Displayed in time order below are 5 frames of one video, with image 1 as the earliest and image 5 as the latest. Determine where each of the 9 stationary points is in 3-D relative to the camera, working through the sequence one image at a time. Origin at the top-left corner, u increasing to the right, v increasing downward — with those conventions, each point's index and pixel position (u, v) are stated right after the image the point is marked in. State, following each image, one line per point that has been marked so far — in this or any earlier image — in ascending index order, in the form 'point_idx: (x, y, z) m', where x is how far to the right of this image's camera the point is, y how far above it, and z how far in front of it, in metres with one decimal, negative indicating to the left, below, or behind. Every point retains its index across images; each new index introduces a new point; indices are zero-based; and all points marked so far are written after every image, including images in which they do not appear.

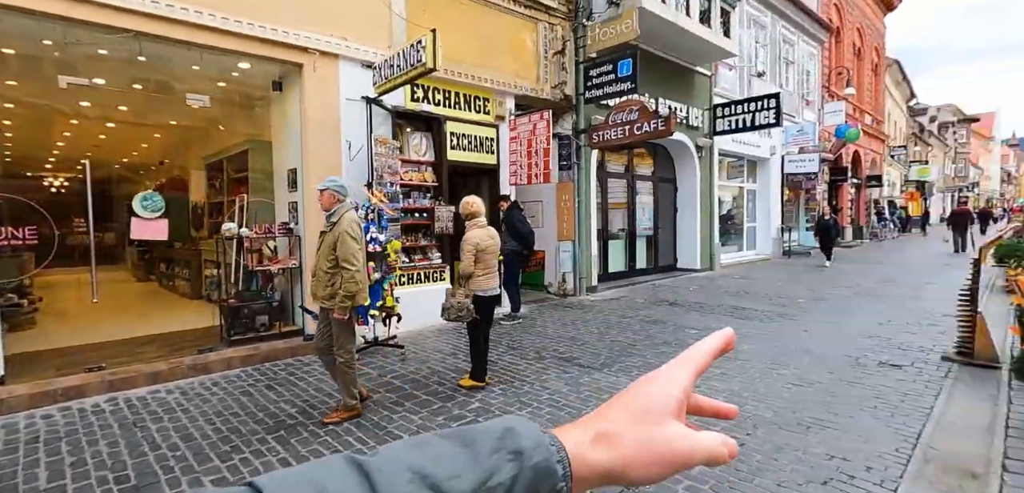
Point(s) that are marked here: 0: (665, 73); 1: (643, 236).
0: (+3.9, +4.4, +13.2) m
1: (+3.5, +0.3, +14.1) m
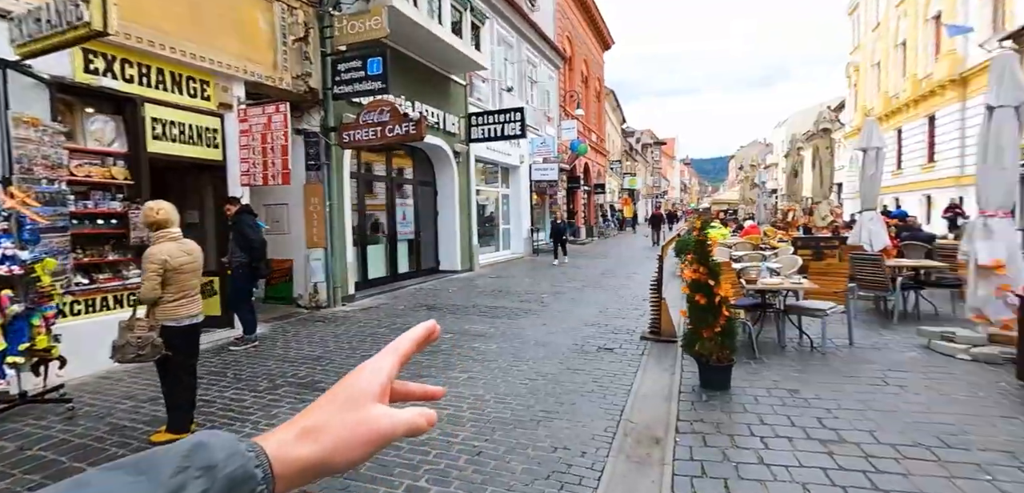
0: (-2.3, +4.3, +13.4) m
1: (-3.0, +0.2, +14.0) m
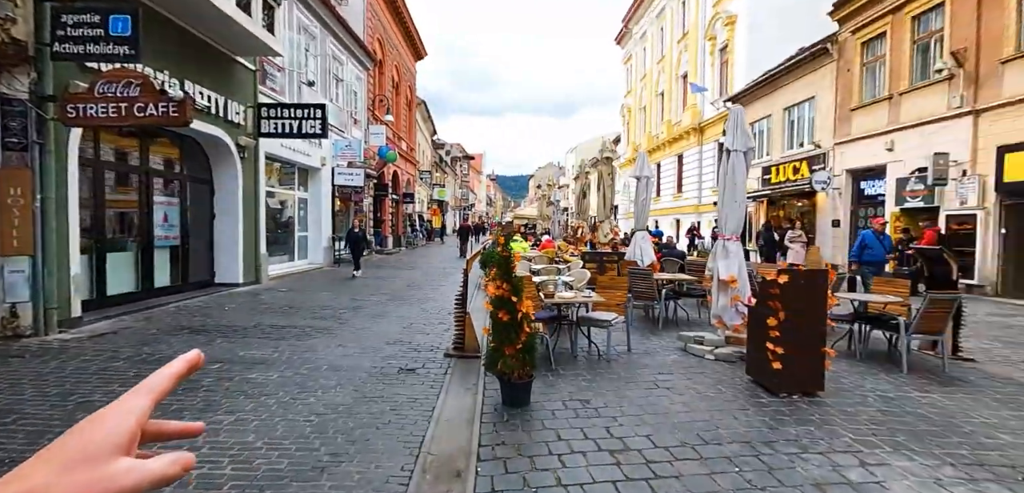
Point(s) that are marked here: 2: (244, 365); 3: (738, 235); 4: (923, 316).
0: (-6.8, +4.2, +11.3) m
1: (-7.7, 0.0, +11.6) m
2: (-3.4, -1.5, +6.7) m
3: (+3.3, +0.2, +7.6) m
4: (+5.4, -0.9, +7.0) m
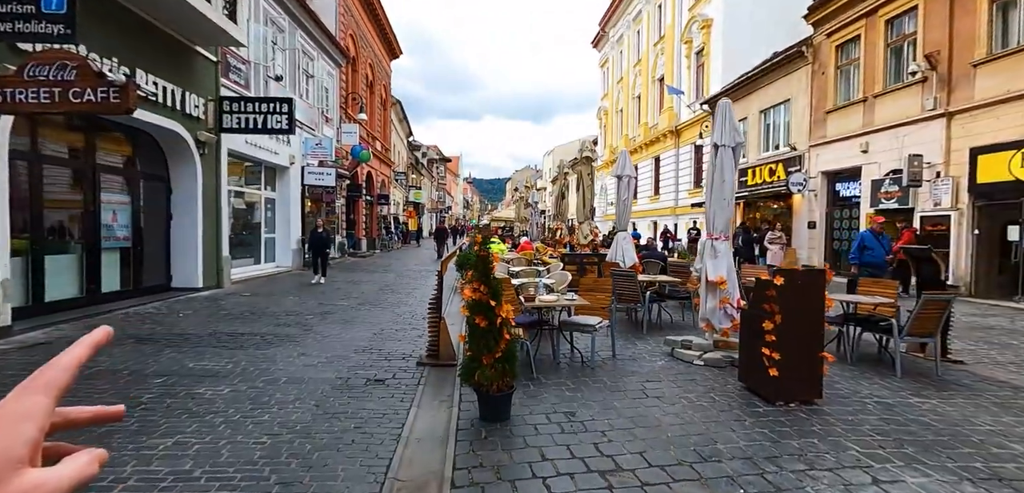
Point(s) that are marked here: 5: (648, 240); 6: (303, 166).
0: (-7.2, +4.1, +10.5) m
1: (-8.2, 0.0, +10.7) m
2: (-3.7, -1.5, +6.0) m
3: (+3.0, +0.2, +7.2) m
4: (+5.2, -0.9, +6.7) m
5: (+4.0, +0.2, +15.5) m
6: (-8.0, +3.1, +20.0) m
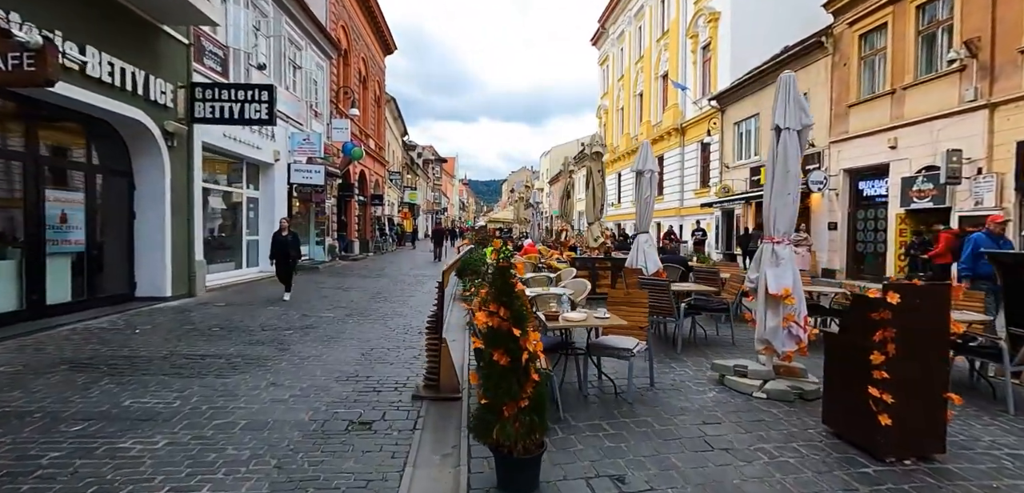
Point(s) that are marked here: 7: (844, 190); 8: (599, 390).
0: (-7.1, +4.1, +9.2) m
1: (-8.0, -0.1, +9.3) m
2: (-3.5, -1.6, +4.7) m
3: (+3.1, +0.1, +6.0) m
4: (+5.4, -1.0, +5.4) m
5: (+4.1, +0.1, +14.2) m
6: (-7.9, +3.0, +18.6) m
7: (+12.0, +2.0, +19.0) m
8: (+1.0, -1.6, +5.9) m
